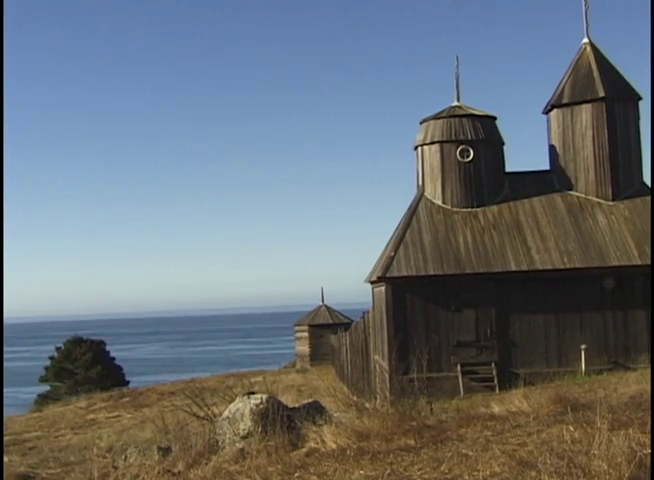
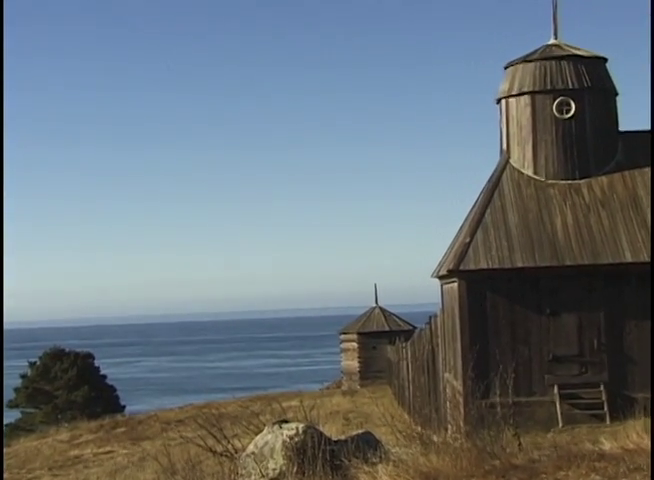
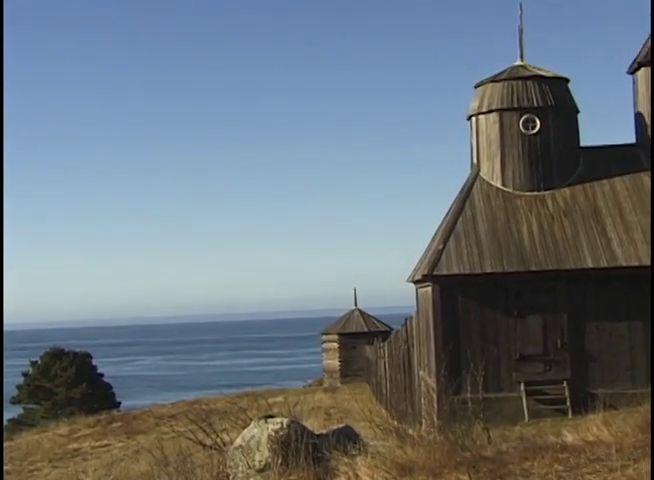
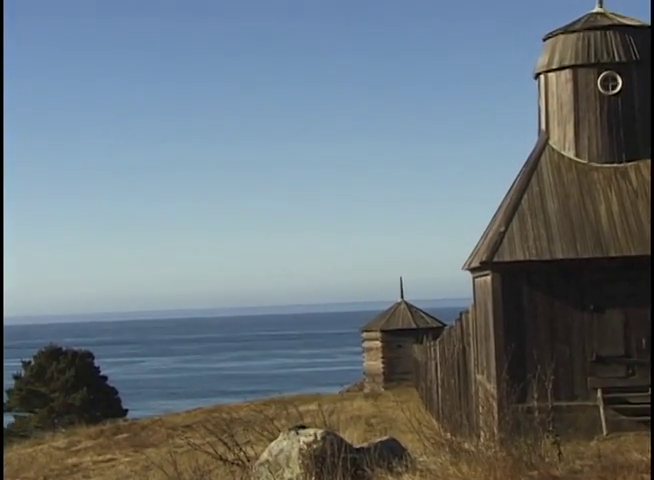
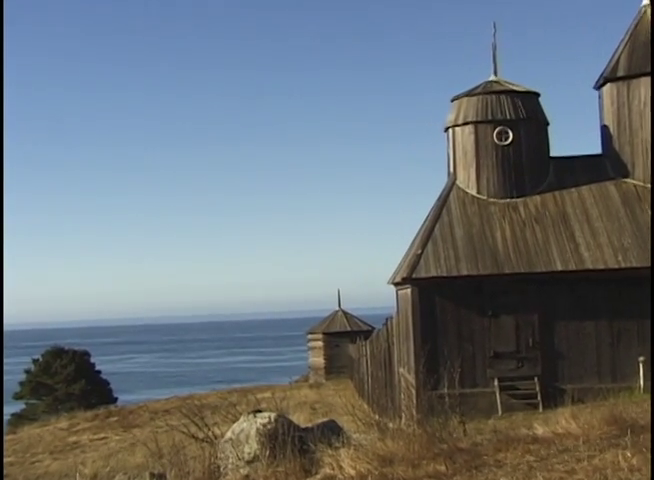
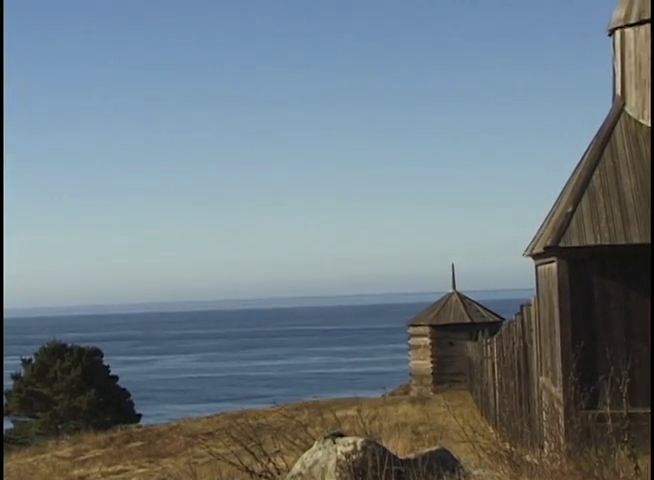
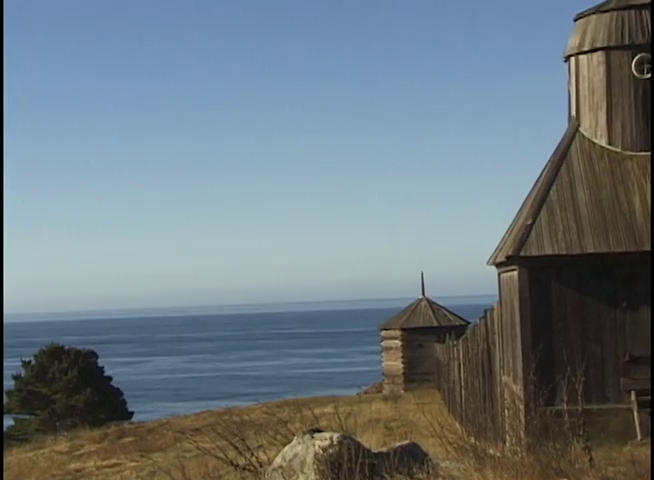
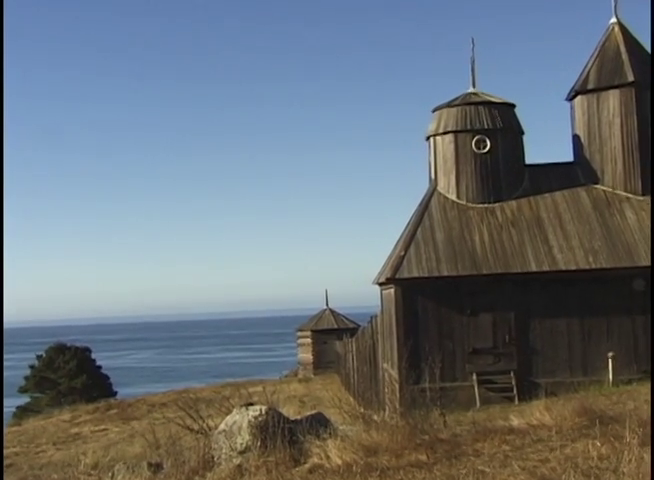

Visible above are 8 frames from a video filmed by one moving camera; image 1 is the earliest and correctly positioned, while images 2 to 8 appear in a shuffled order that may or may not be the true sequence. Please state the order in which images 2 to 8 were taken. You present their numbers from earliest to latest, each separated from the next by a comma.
8, 5, 3, 2, 4, 7, 6
